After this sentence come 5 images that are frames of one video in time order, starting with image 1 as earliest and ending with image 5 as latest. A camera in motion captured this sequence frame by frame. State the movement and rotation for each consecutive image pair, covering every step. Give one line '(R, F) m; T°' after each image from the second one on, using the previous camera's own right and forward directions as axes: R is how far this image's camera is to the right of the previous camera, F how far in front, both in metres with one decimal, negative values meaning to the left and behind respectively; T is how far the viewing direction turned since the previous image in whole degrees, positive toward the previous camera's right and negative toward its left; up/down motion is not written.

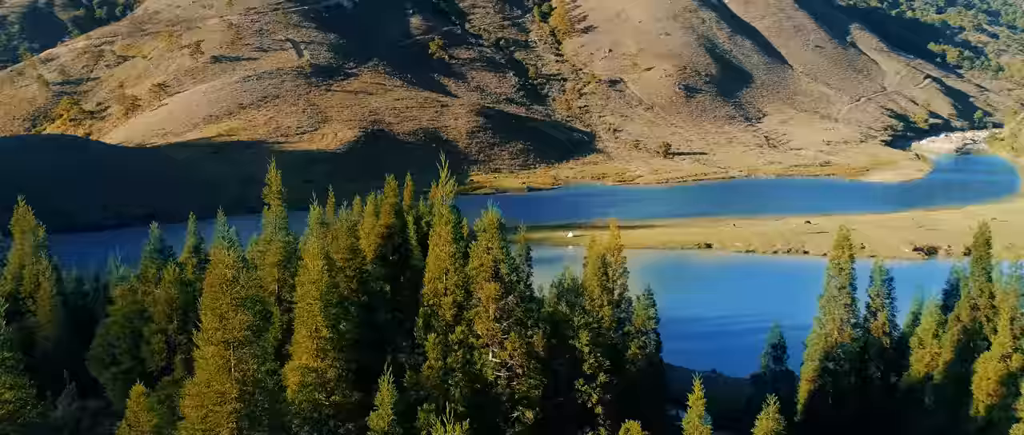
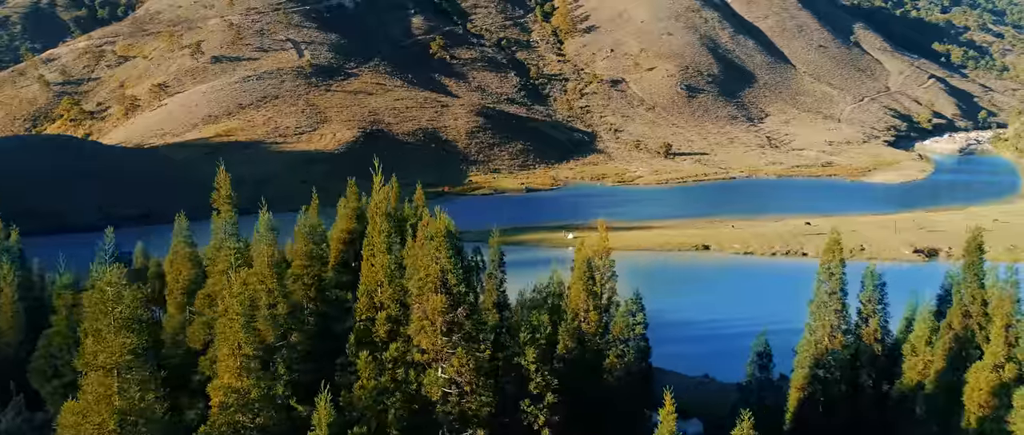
(+0.5, +0.4) m; 0°
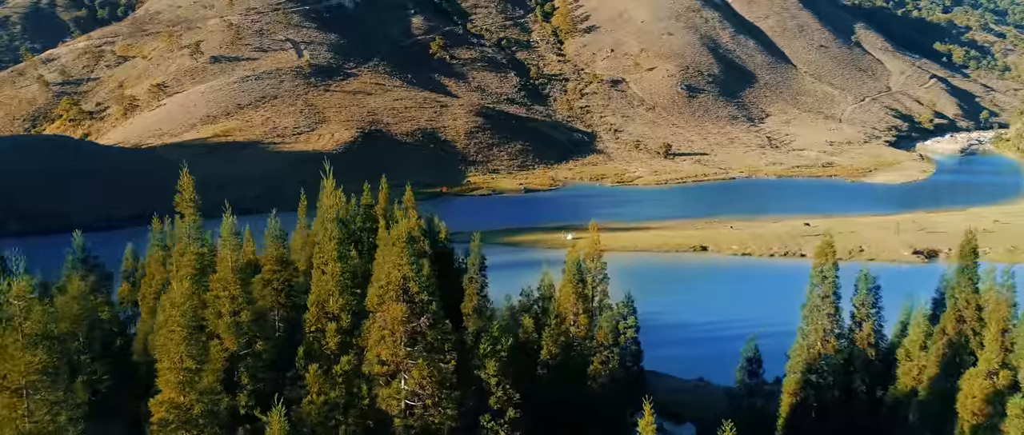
(+0.3, +0.3) m; 0°
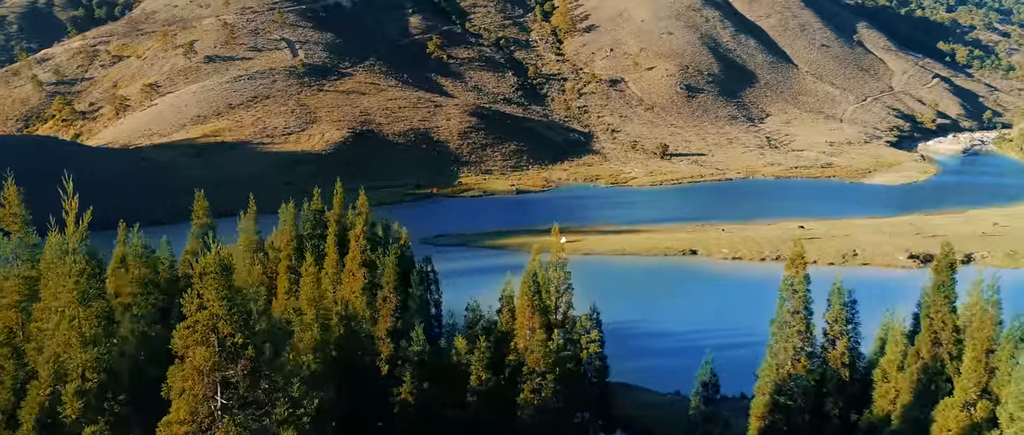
(+1.2, +1.2) m; 0°
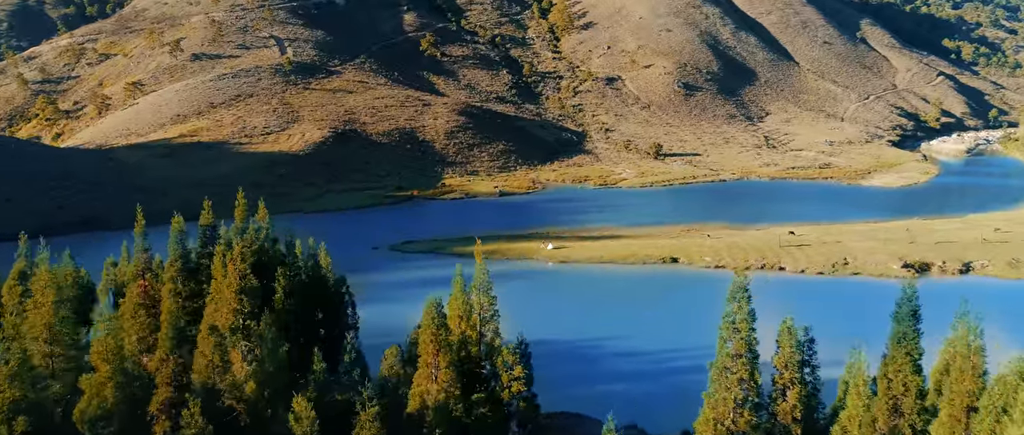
(+2.0, +2.6) m; 0°
